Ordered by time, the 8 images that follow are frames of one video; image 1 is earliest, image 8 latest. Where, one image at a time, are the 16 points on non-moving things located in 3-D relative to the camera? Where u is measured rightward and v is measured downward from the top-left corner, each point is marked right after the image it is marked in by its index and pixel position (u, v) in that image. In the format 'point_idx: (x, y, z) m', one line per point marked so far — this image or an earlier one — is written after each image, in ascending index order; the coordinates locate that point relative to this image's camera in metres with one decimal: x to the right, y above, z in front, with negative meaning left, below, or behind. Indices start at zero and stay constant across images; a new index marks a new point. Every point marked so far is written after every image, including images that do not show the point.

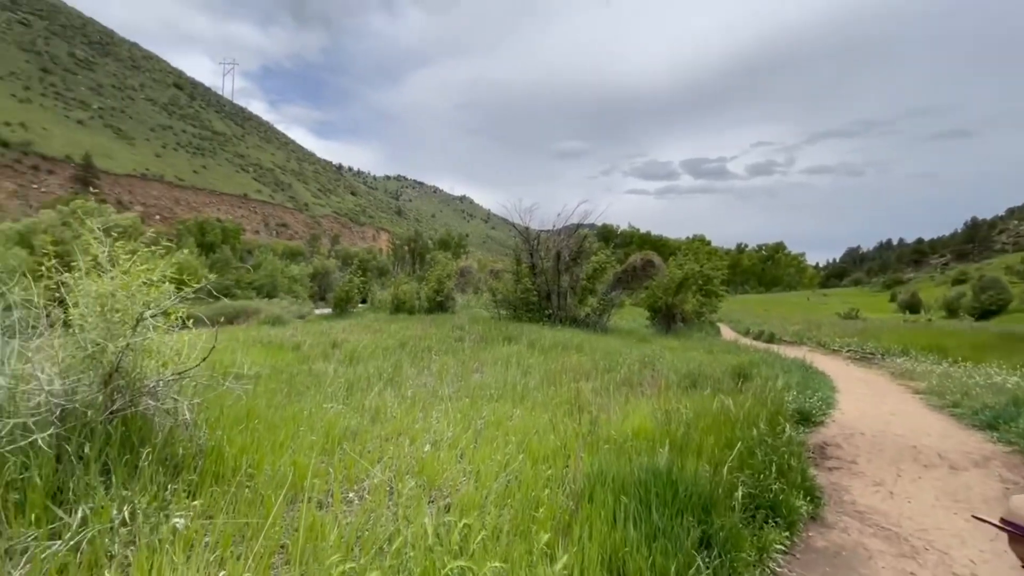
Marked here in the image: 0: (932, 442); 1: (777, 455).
0: (+7.7, -2.8, +8.8) m
1: (+3.1, -2.0, +5.7) m
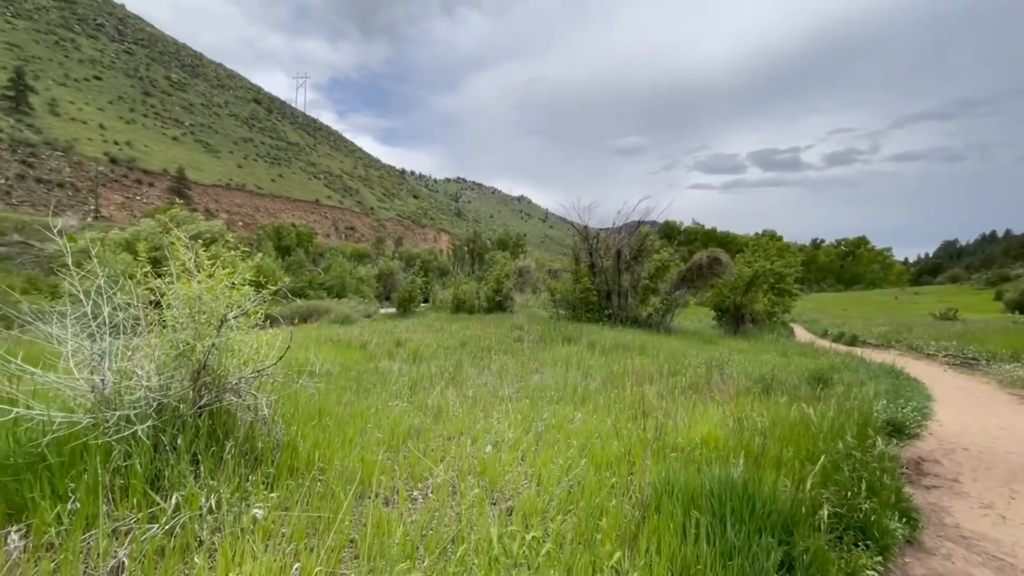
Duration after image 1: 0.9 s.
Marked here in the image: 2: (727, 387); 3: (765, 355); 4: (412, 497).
0: (+8.7, -2.8, +7.7) m
1: (+3.8, -2.0, +5.2) m
2: (+3.8, -1.8, +8.6) m
3: (+8.9, -2.4, +16.9) m
4: (-1.1, -2.2, +5.1) m
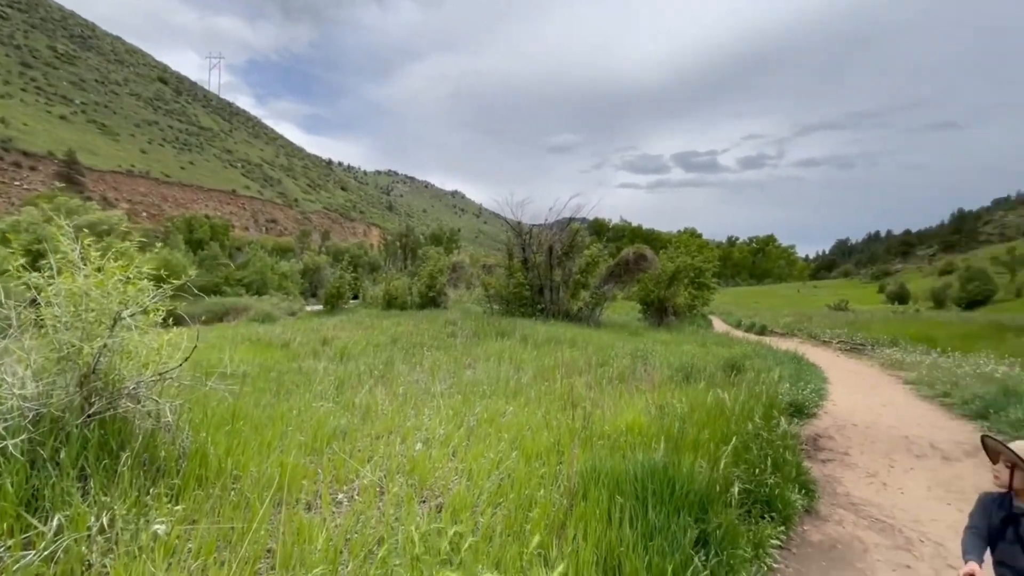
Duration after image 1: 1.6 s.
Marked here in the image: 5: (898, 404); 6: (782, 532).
0: (+7.6, -2.6, +8.8) m
1: (+3.1, -1.9, +5.6) m
2: (+2.6, -1.7, +9.0) m
3: (+6.5, -2.1, +17.9) m
4: (-1.8, -2.2, +4.9) m
5: (+9.1, -2.7, +11.3) m
6: (+2.6, -2.4, +4.7) m
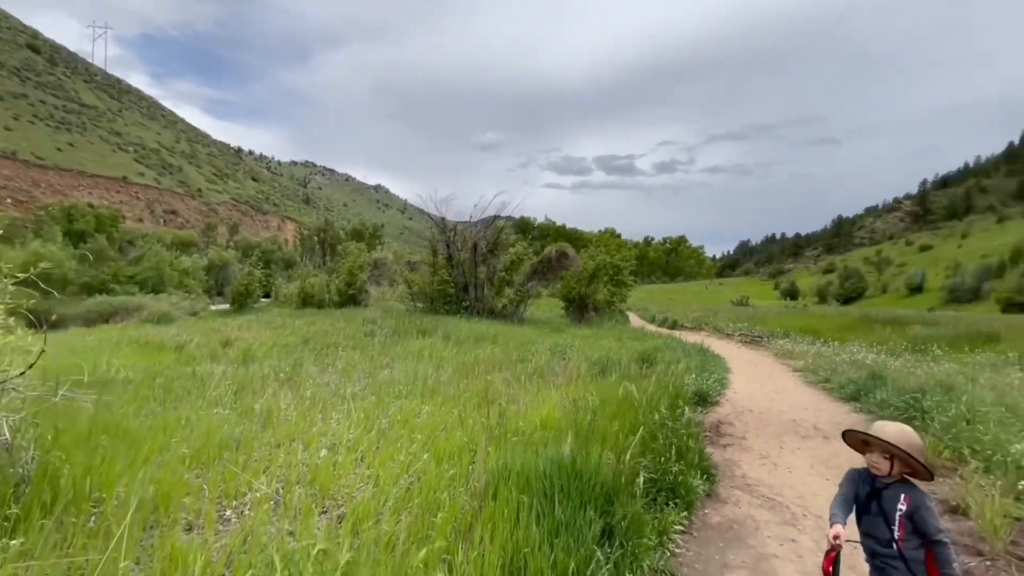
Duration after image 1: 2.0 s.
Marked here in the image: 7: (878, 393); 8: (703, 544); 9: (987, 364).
0: (+6.0, -2.5, +9.7) m
1: (+2.0, -1.8, +5.9) m
2: (+1.1, -1.6, +9.1) m
3: (+3.5, -2.0, +18.5) m
4: (-2.6, -2.1, +4.4) m
5: (+7.2, -2.6, +12.5) m
6: (+1.7, -2.3, +4.9) m
7: (+7.8, -2.2, +10.3) m
8: (+1.9, -2.5, +4.6) m
9: (+14.0, -2.3, +14.2) m
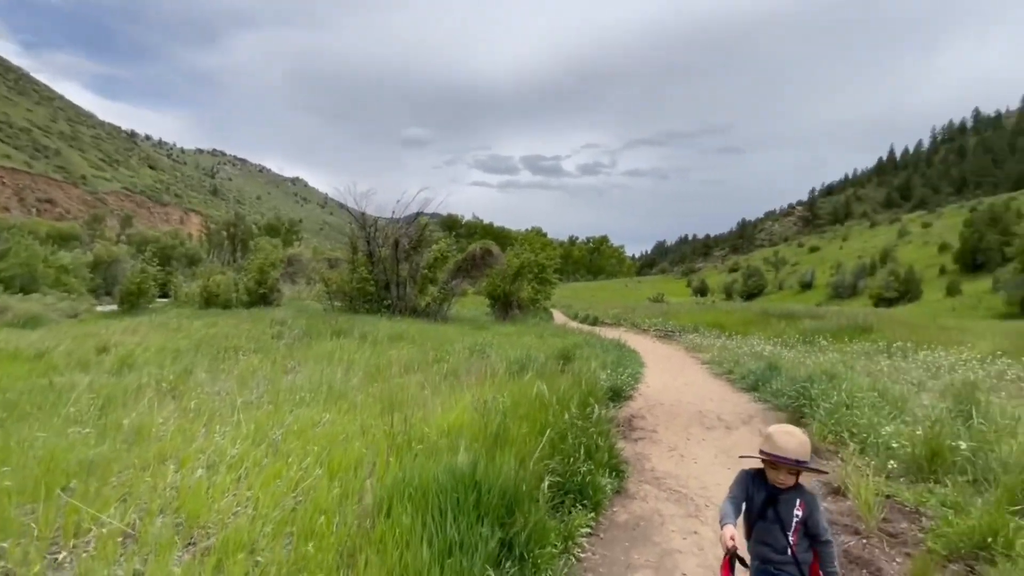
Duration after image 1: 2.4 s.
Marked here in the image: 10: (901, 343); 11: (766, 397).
0: (+4.3, -2.5, +10.2) m
1: (+0.9, -1.8, +5.8) m
2: (-0.5, -1.5, +8.9) m
3: (+0.5, -1.9, +18.5) m
4: (-3.5, -2.1, +3.6) m
5: (+5.0, -2.6, +13.1) m
6: (+0.8, -2.3, +4.8) m
7: (+6.0, -2.2, +11.0) m
8: (+0.9, -2.4, +4.6) m
9: (+11.6, -2.2, +15.8) m
10: (+14.6, -2.1, +18.0) m
11: (+5.5, -2.4, +10.5) m
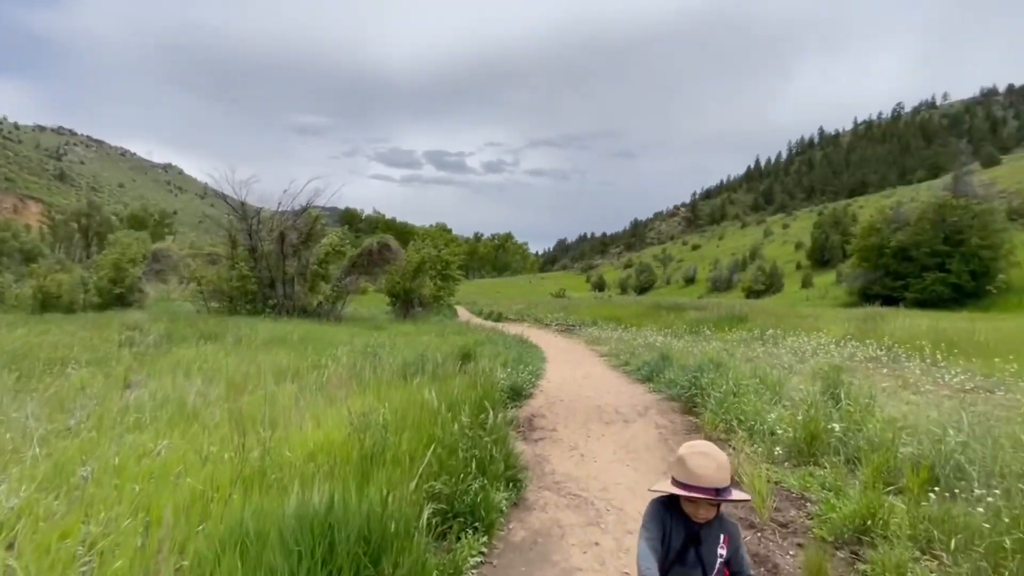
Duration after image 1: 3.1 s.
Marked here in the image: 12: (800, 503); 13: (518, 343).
0: (+2.1, -2.3, +10.2) m
1: (-0.3, -1.7, +5.2) m
2: (-2.3, -1.4, +7.9) m
3: (-3.2, -1.8, +17.6) m
4: (-4.2, -2.1, +2.2) m
5: (+2.3, -2.4, +13.2) m
6: (-0.2, -2.2, +4.2) m
7: (+3.6, -2.0, +11.3) m
8: (-0.1, -2.4, +4.0) m
9: (+8.2, -1.9, +17.1) m
10: (+10.7, -1.8, +19.8) m
11: (+3.3, -2.2, +10.7) m
12: (+3.1, -2.3, +5.2) m
13: (+0.2, -1.9, +16.9) m
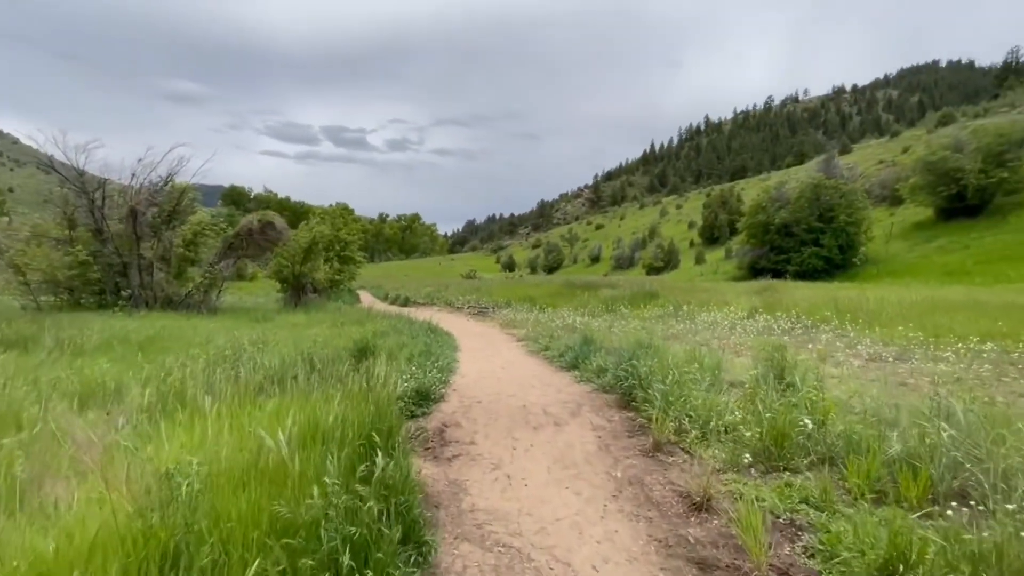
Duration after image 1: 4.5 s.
0: (+0.5, -1.9, +8.8) m
1: (-1.0, -1.5, +3.5) m
2: (-3.5, -1.2, +5.7) m
3: (-6.1, -1.3, +15.1) m
4: (-4.3, -2.1, -0.2) m
5: (+0.1, -1.9, +11.8) m
6: (-0.7, -2.1, +2.4) m
7: (+1.7, -1.5, +10.2) m
8: (-0.5, -2.2, +2.3) m
9: (+5.1, -1.1, +16.7) m
10: (+7.0, -0.8, +19.8) m
11: (+1.5, -1.7, +9.5) m
12: (+2.4, -2.1, +4.1) m
13: (-2.7, -1.3, +15.0) m
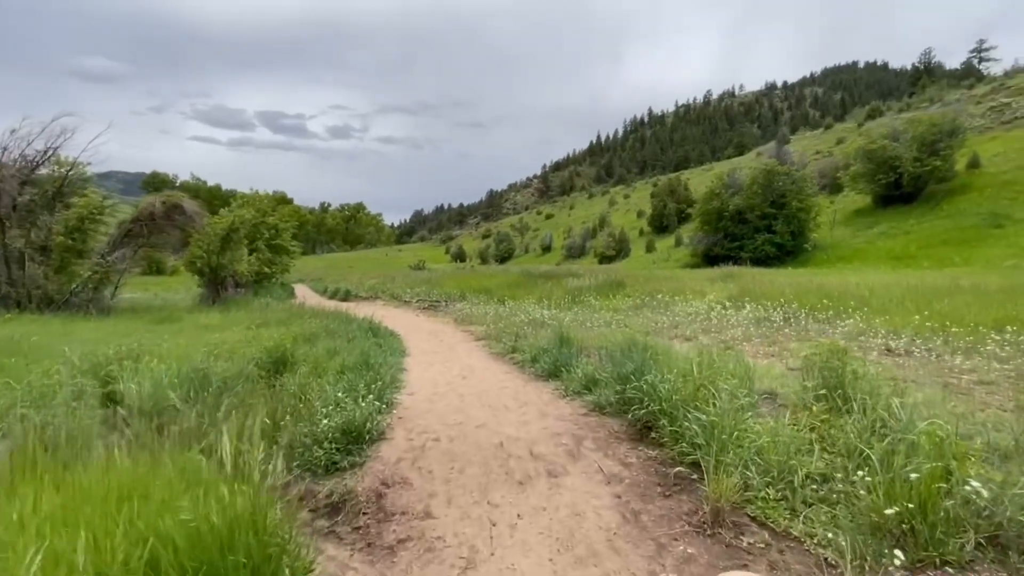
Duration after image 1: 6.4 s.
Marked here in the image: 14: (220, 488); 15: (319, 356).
0: (0.0, -1.8, +6.6) m
1: (-0.9, -1.5, +1.1) m
2: (-3.6, -1.2, +3.1) m
3: (-7.2, -1.1, +12.1) m
4: (-3.8, -2.2, -2.9) m
5: (-0.7, -1.7, +9.5) m
6: (-0.5, -2.1, +0.1) m
7: (+1.1, -1.3, +8.1) m
8: (-0.3, -2.2, 0.0) m
9: (+3.8, -0.7, +14.9) m
10: (+5.4, -0.3, +18.2) m
11: (+1.0, -1.6, +7.4) m
12: (+2.4, -2.0, +2.1) m
13: (-3.8, -1.1, +12.4) m
14: (-1.7, -1.2, +3.0) m
15: (-3.7, -1.2, +9.0) m
